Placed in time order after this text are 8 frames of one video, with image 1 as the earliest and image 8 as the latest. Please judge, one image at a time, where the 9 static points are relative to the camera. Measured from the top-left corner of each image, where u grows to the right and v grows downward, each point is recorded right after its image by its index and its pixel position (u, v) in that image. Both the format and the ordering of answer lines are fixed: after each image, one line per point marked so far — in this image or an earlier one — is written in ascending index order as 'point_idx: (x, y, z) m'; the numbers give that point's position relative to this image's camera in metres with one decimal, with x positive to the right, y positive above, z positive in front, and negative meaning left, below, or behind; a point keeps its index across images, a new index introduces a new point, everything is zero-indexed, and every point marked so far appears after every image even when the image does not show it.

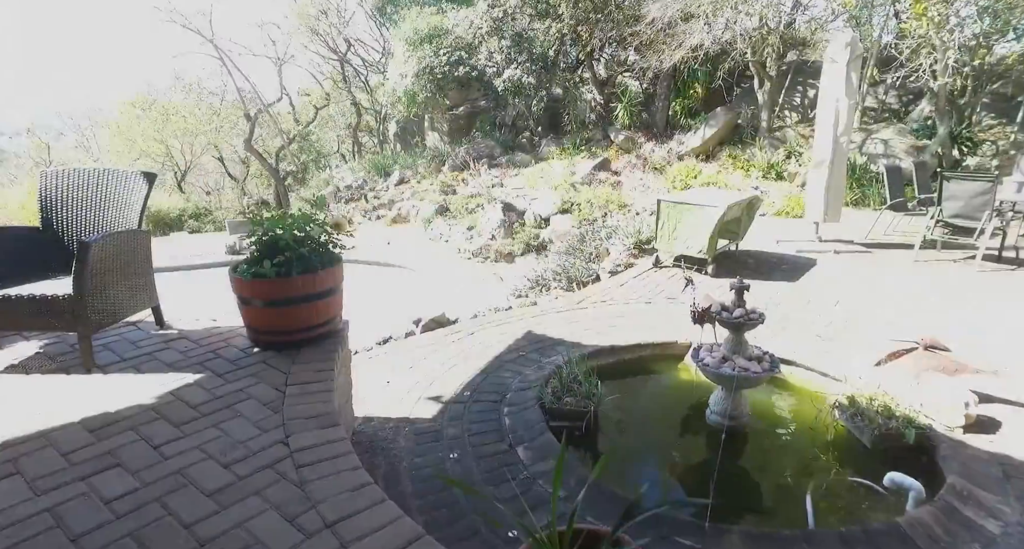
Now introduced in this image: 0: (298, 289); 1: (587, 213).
0: (-0.9, -0.1, +2.1) m
1: (+1.5, +1.2, +9.8) m
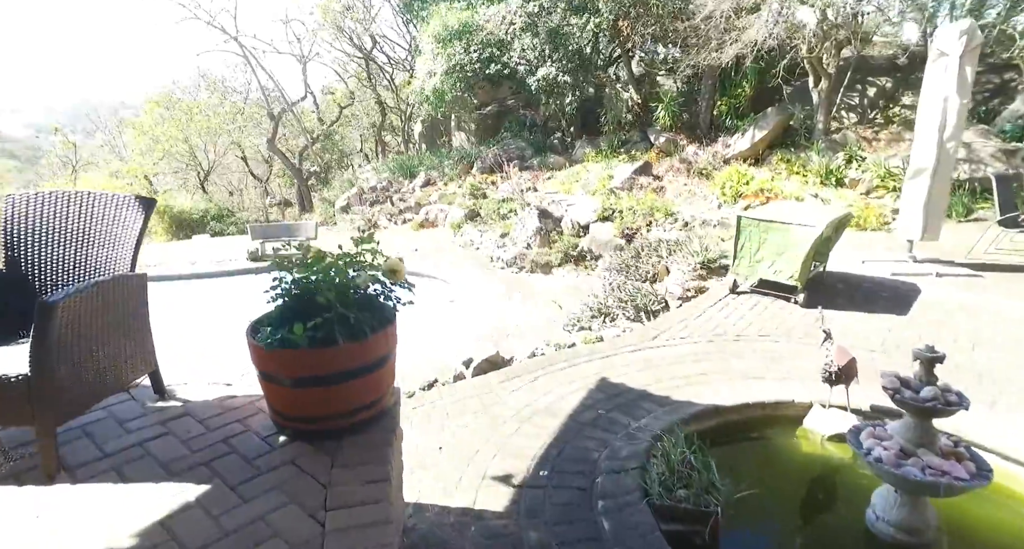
0: (-0.5, -0.3, +1.6) m
1: (+2.1, +1.0, +9.1) m
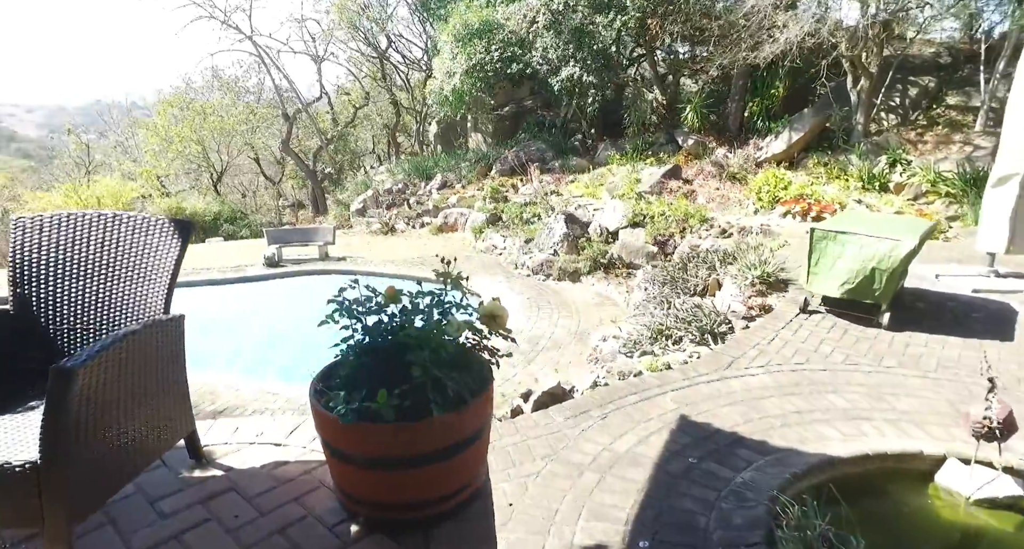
0: (-0.2, -0.4, +1.2) m
1: (+2.6, +0.8, +8.7) m
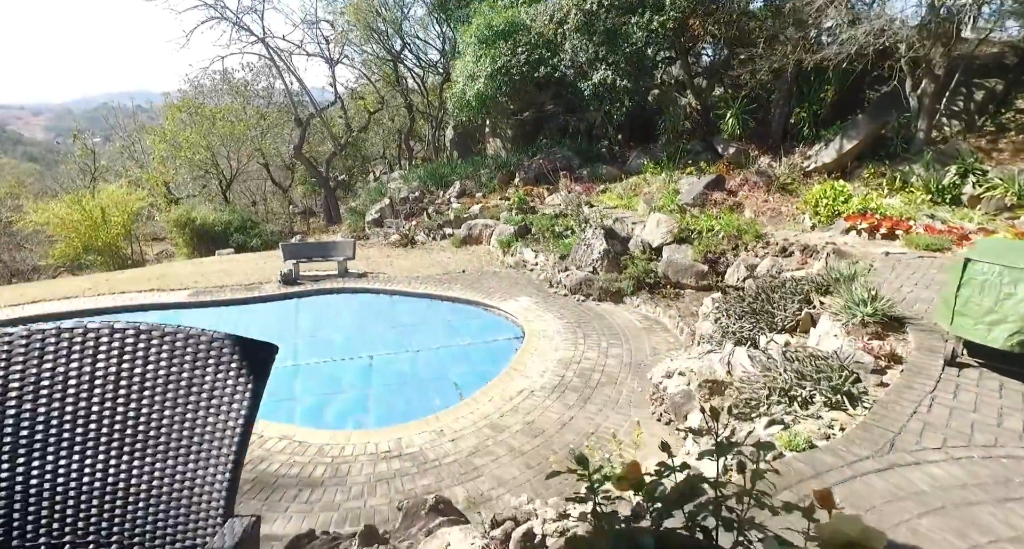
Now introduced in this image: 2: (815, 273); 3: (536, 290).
0: (+0.4, -0.7, +0.5) m
1: (+3.2, +0.5, +8.1) m
2: (+3.6, +0.1, +5.8) m
3: (+0.4, -0.3, +8.6) m
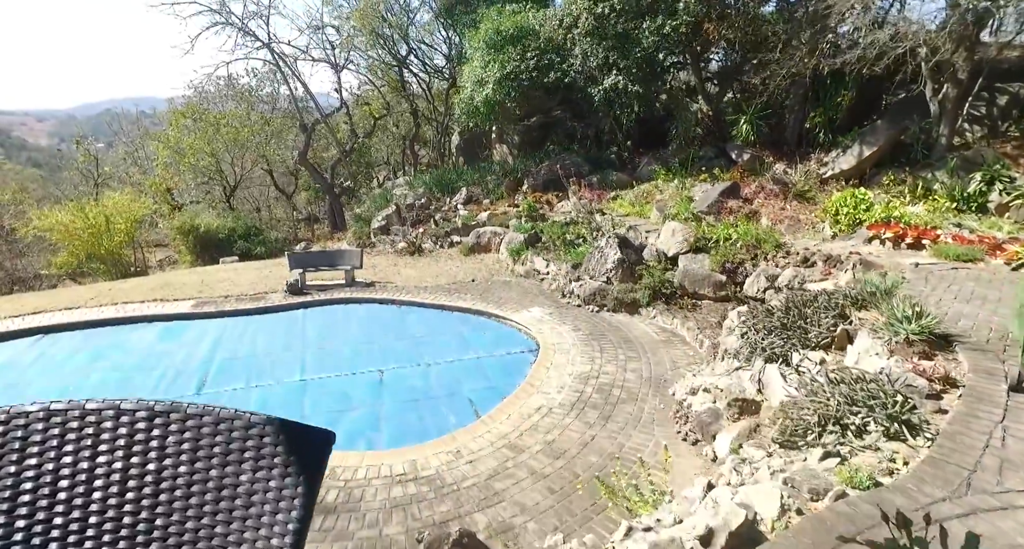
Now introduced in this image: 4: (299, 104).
0: (+0.5, -0.8, +0.3) m
1: (+3.4, +0.3, +7.8) m
2: (+3.8, -0.1, +5.6) m
3: (+0.6, -0.4, +8.3) m
4: (-6.4, +5.1, +14.8) m
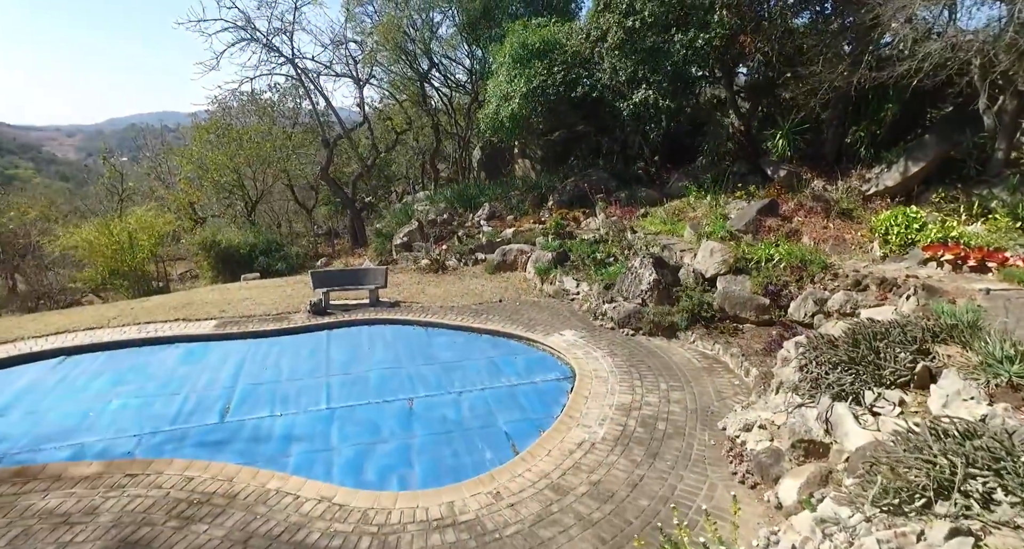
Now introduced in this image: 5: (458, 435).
0: (+0.8, -0.9, 0.0) m
1: (+3.9, 0.0, +7.5) m
2: (+4.2, -0.4, +5.2) m
3: (+1.1, -0.8, +8.0) m
4: (-5.7, +4.7, +14.7) m
5: (-0.6, -1.8, +5.4) m
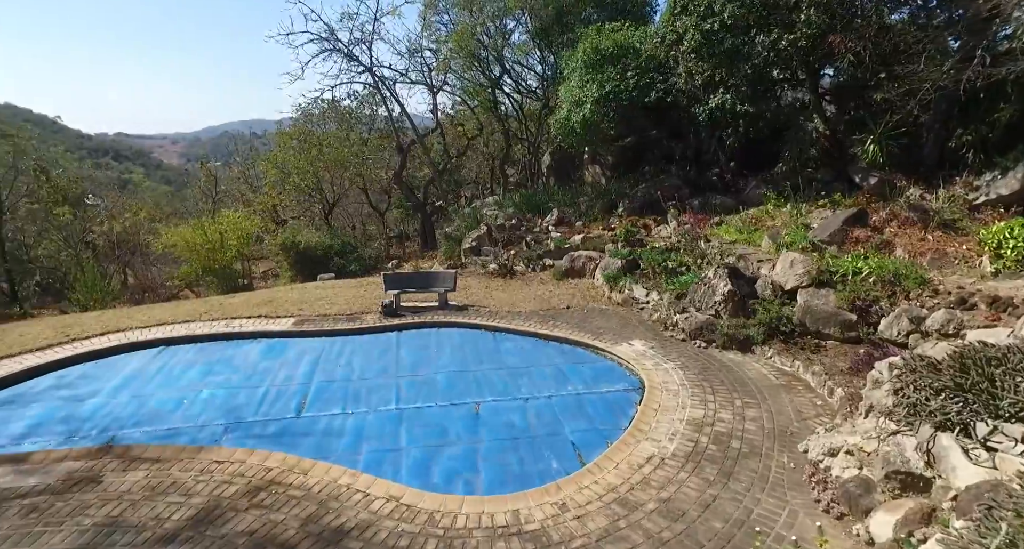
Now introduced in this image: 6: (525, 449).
0: (+0.9, -1.0, -0.1) m
1: (+4.9, -0.2, +6.9) m
2: (+4.9, -0.6, +4.6) m
3: (+2.2, -0.9, +7.8) m
4: (-3.6, +4.6, +15.4) m
5: (+0.1, -1.8, +5.4) m
6: (+0.2, -1.9, +5.3) m
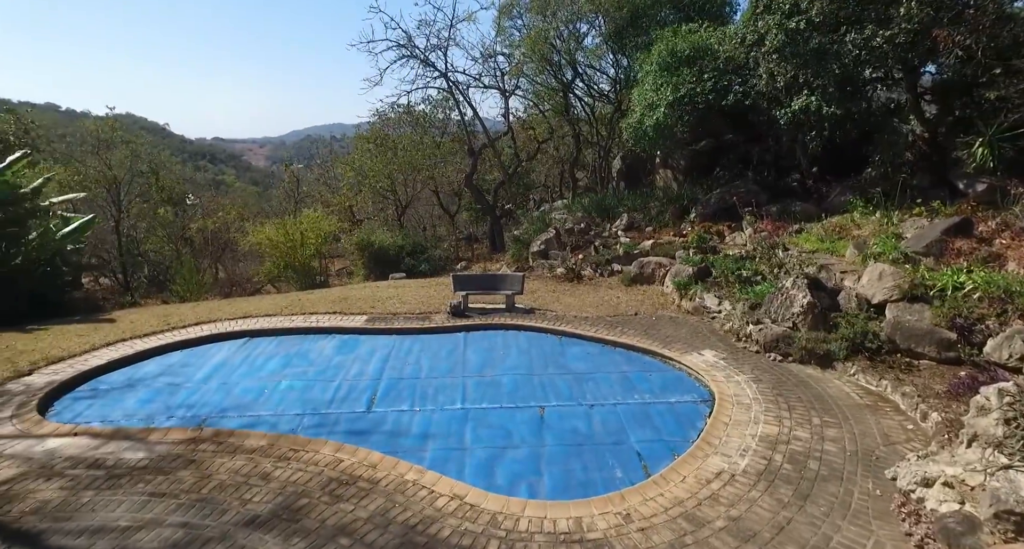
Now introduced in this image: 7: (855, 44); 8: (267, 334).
0: (+1.1, -1.1, -0.2) m
1: (+5.8, -0.4, +6.4) m
2: (+5.6, -0.8, +4.1) m
3: (+3.3, -1.1, +7.5) m
4: (-1.4, +4.6, +15.7) m
5: (+0.9, -1.9, +5.4) m
6: (+0.9, -2.0, +5.3) m
7: (+6.5, +4.4, +9.3) m
8: (-4.2, -1.0, +8.9) m
